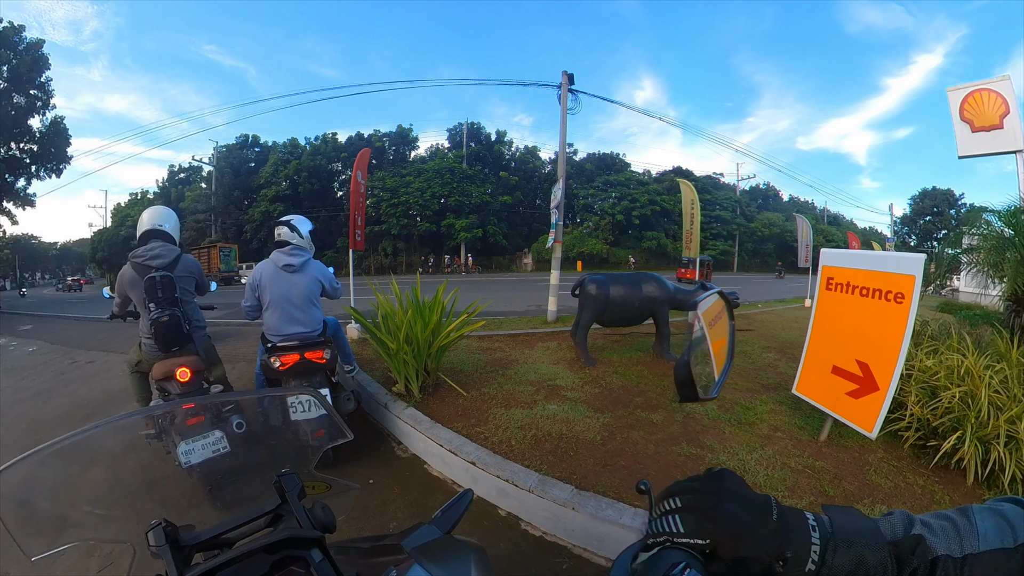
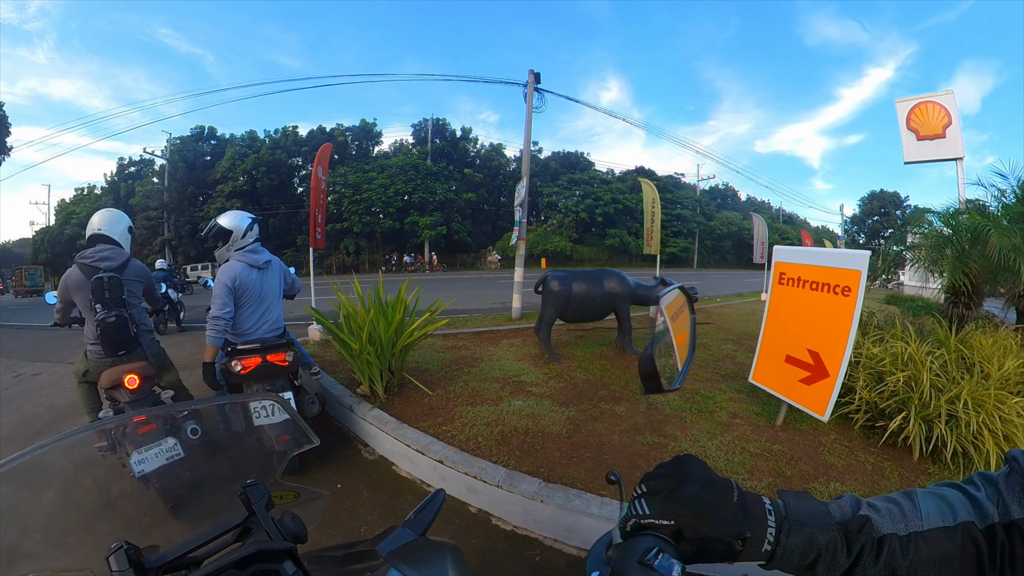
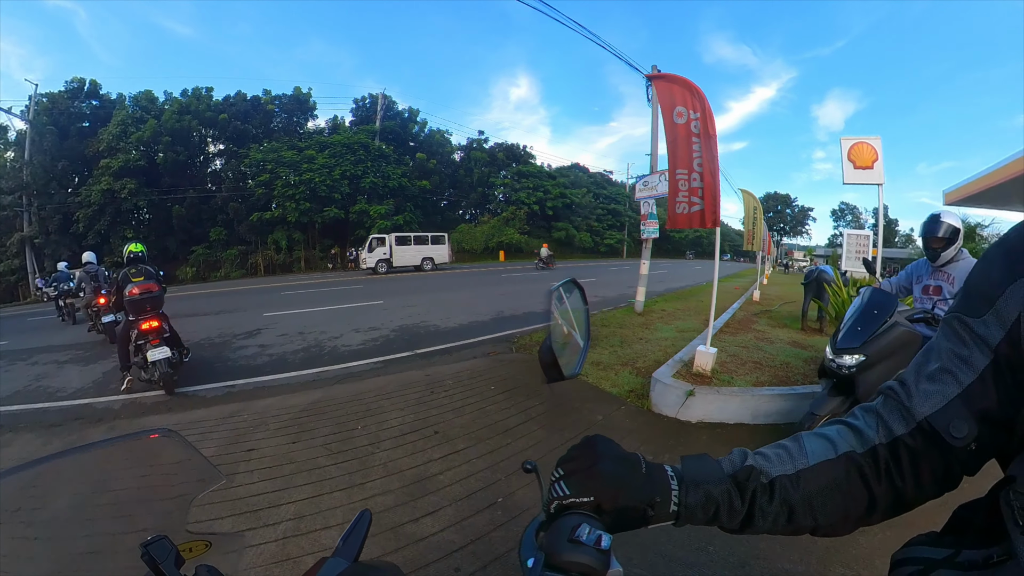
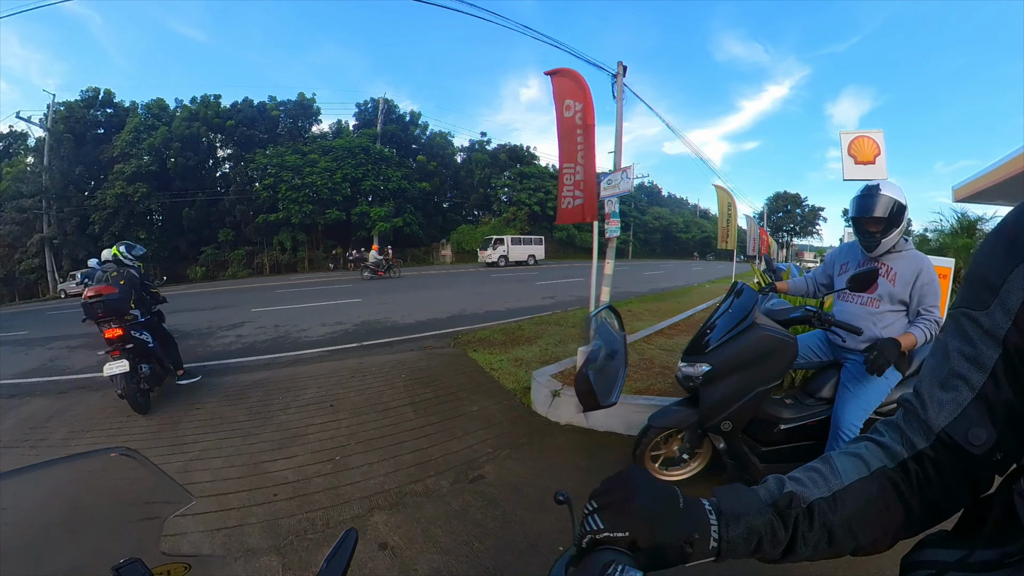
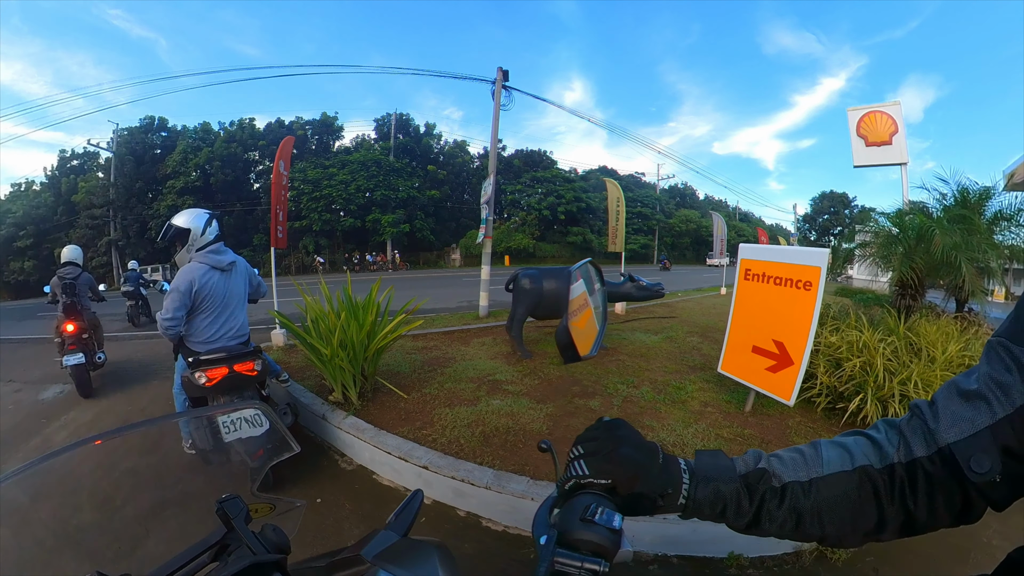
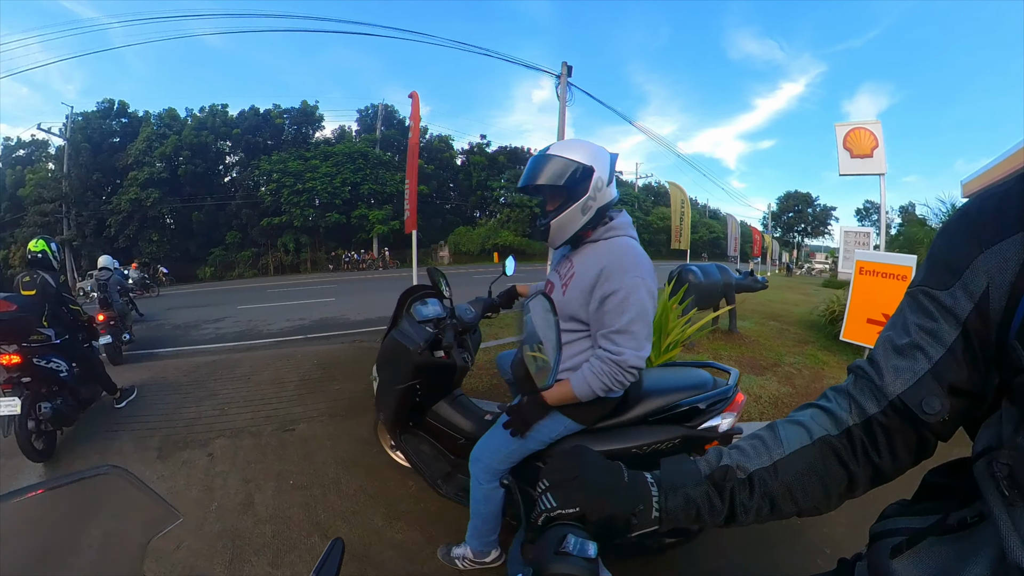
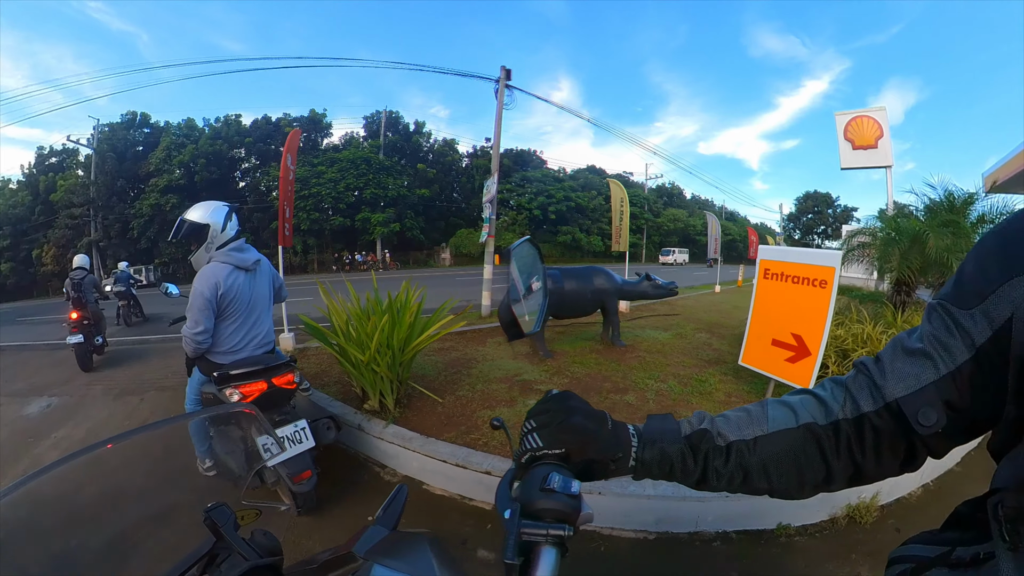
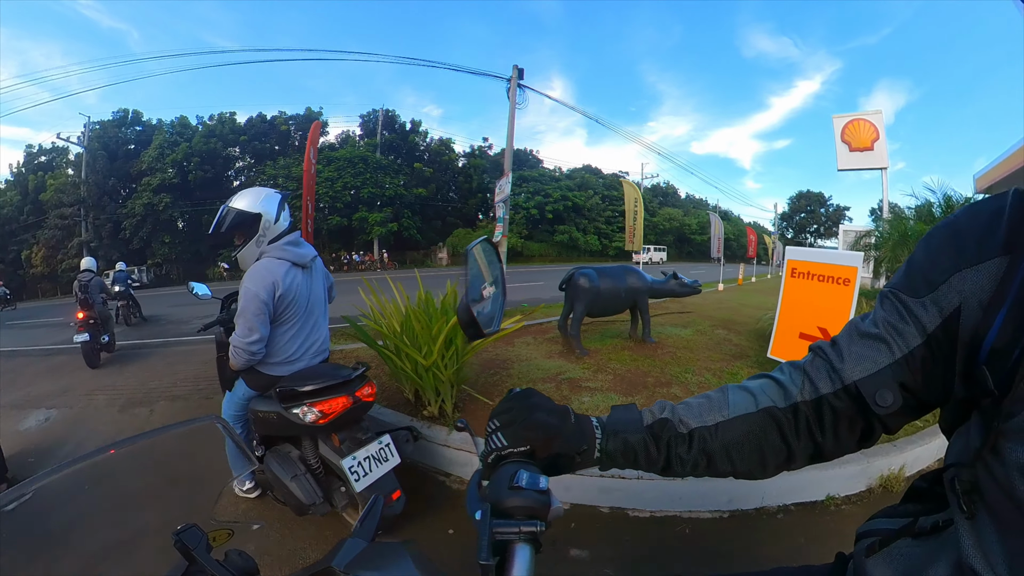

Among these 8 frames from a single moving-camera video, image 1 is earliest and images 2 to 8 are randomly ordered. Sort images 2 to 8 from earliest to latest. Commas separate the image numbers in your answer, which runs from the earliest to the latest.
2, 5, 7, 8, 6, 4, 3
